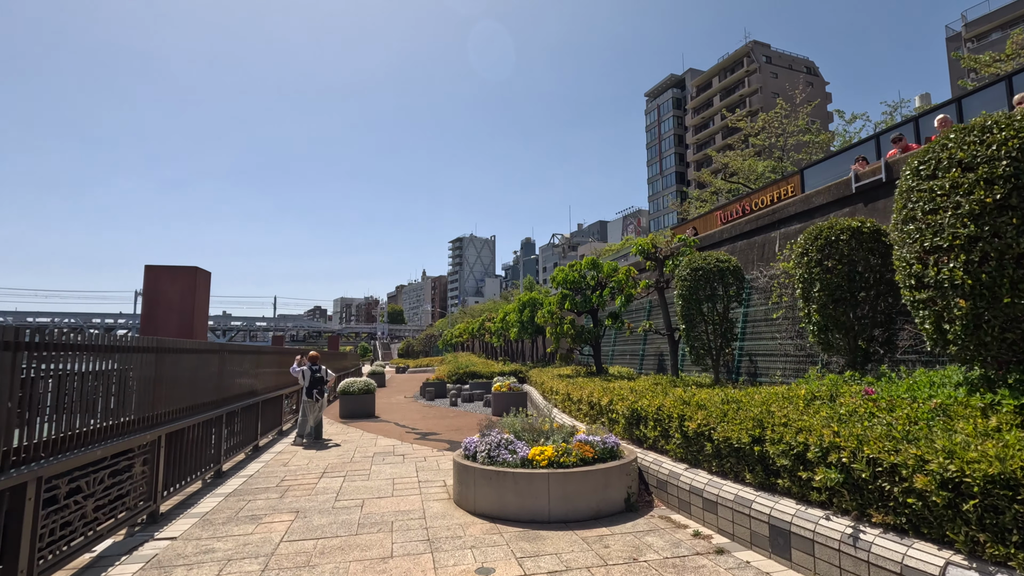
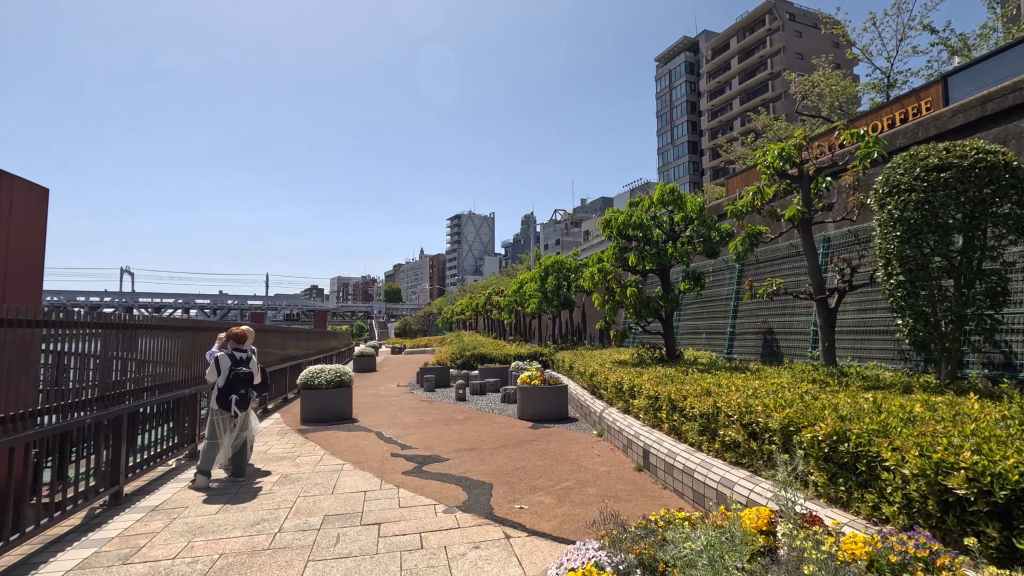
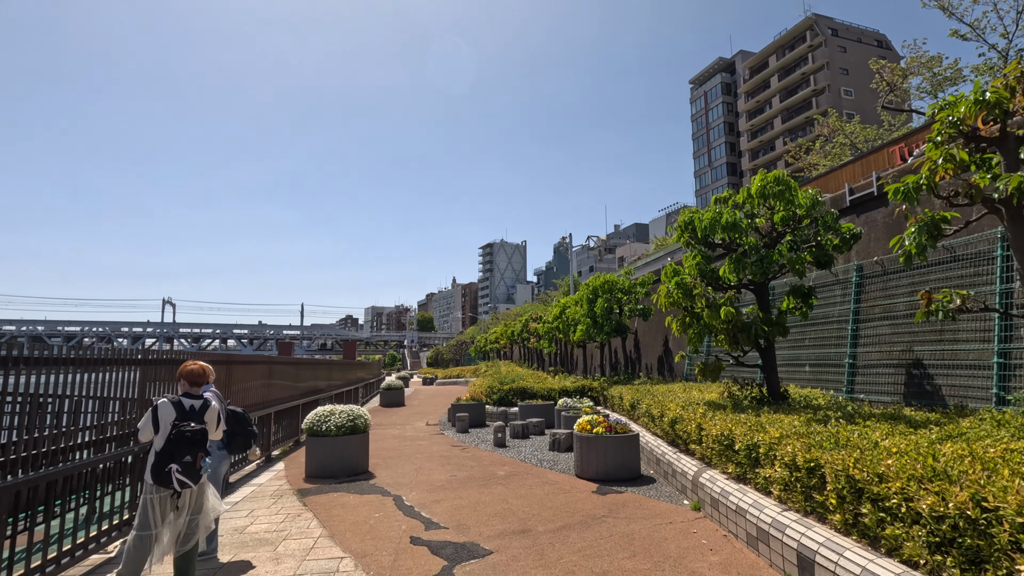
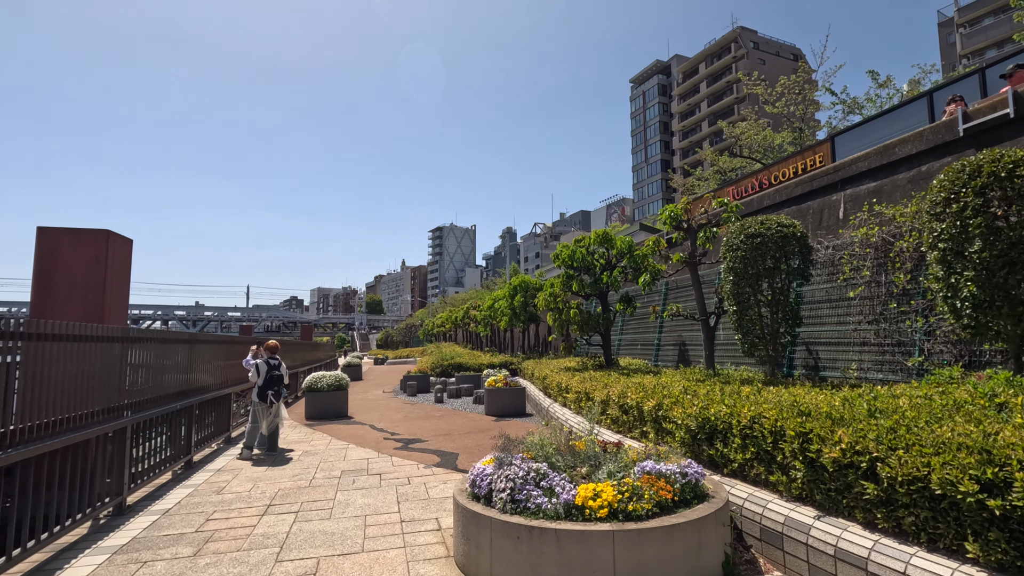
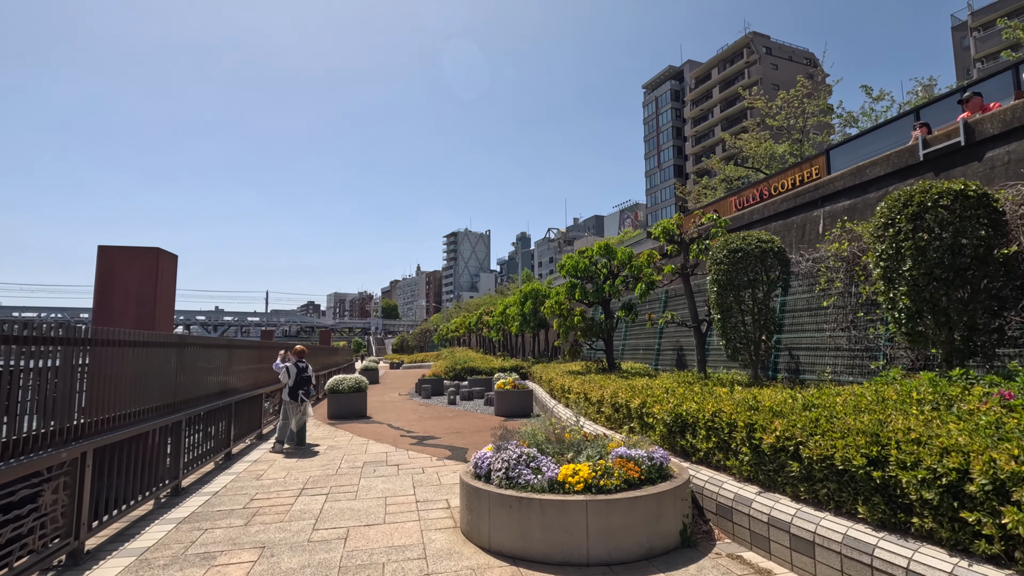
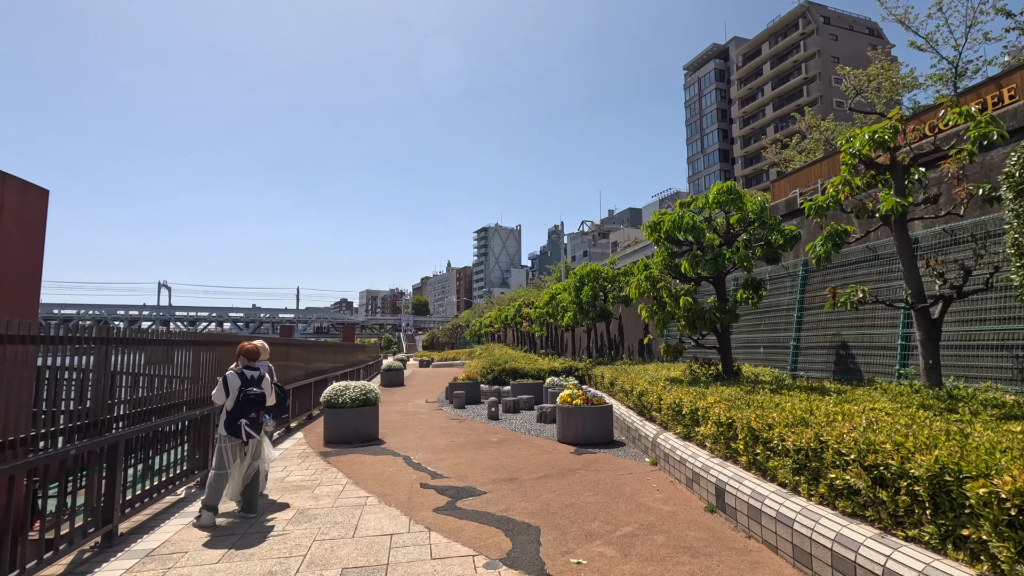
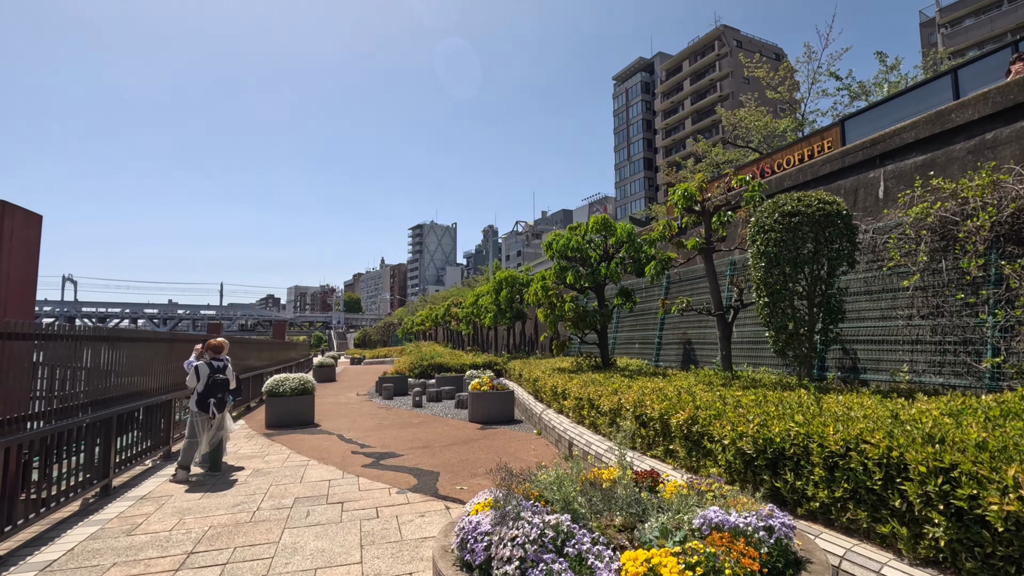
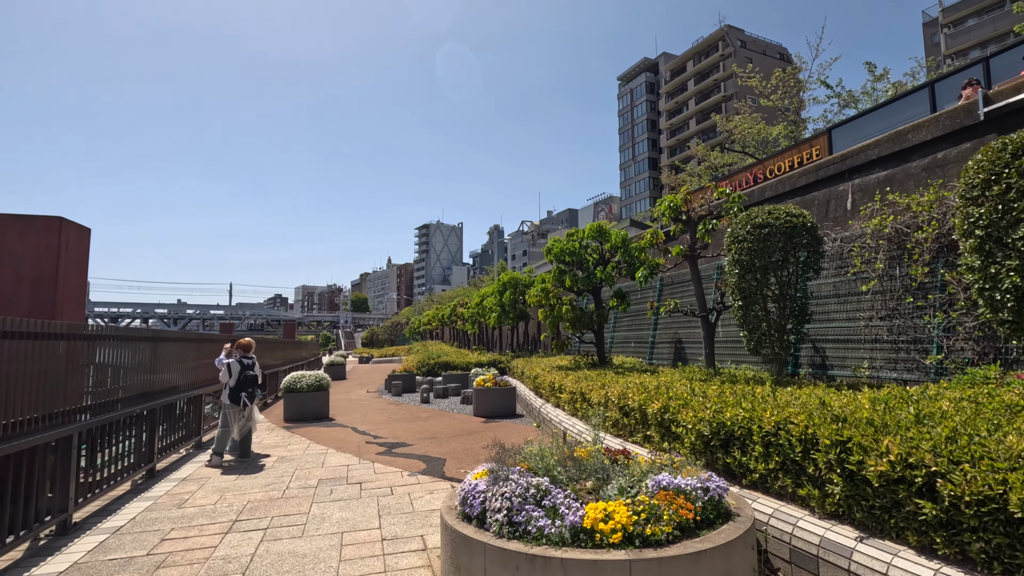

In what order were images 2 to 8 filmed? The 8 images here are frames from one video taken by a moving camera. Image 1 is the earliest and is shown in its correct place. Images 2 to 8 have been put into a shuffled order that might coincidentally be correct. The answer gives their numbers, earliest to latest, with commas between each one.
5, 4, 8, 7, 2, 6, 3
